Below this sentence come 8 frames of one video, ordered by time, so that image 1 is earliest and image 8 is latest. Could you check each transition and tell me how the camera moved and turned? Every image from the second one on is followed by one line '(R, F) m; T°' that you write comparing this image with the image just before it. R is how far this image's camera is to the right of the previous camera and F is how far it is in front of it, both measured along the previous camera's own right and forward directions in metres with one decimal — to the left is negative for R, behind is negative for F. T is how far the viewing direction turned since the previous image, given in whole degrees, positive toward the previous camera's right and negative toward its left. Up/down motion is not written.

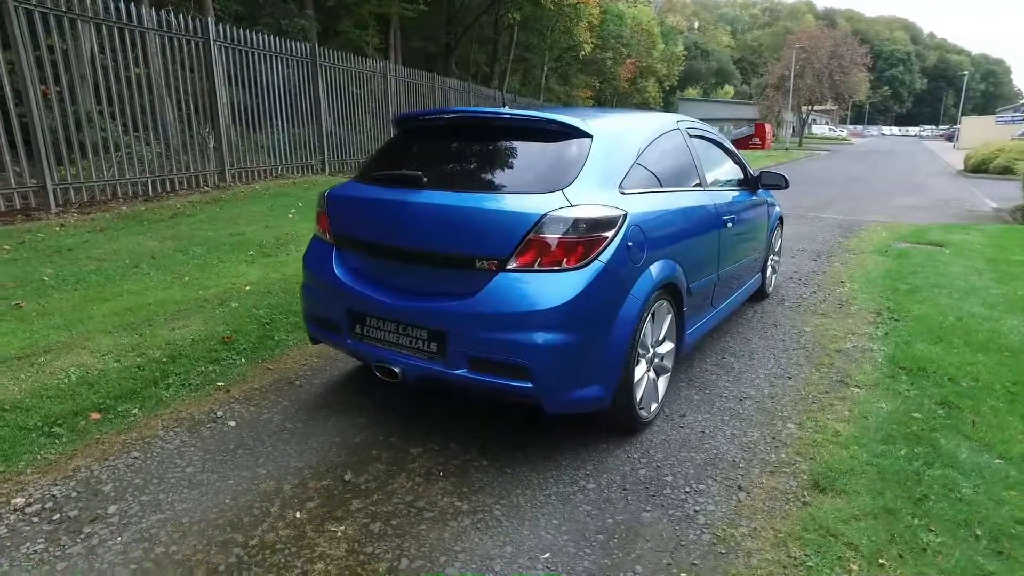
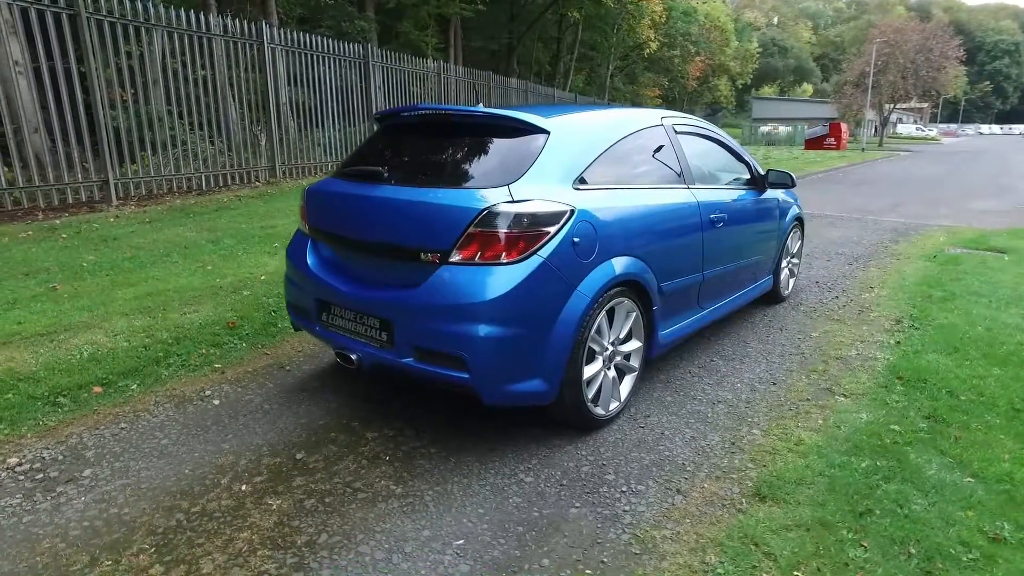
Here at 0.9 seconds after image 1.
(+0.6, 0.0) m; -6°
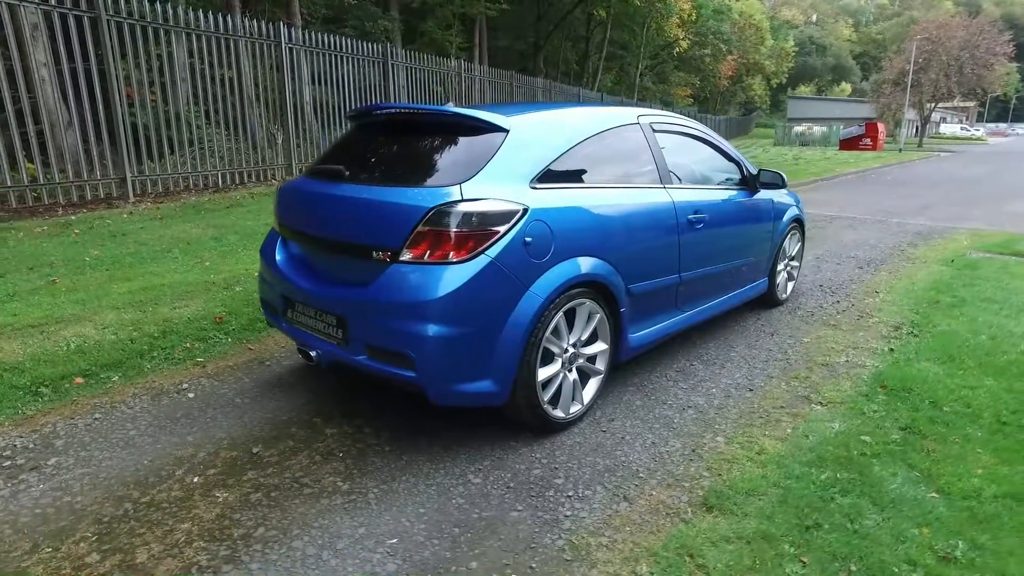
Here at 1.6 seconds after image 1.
(+0.4, 0.0) m; -3°
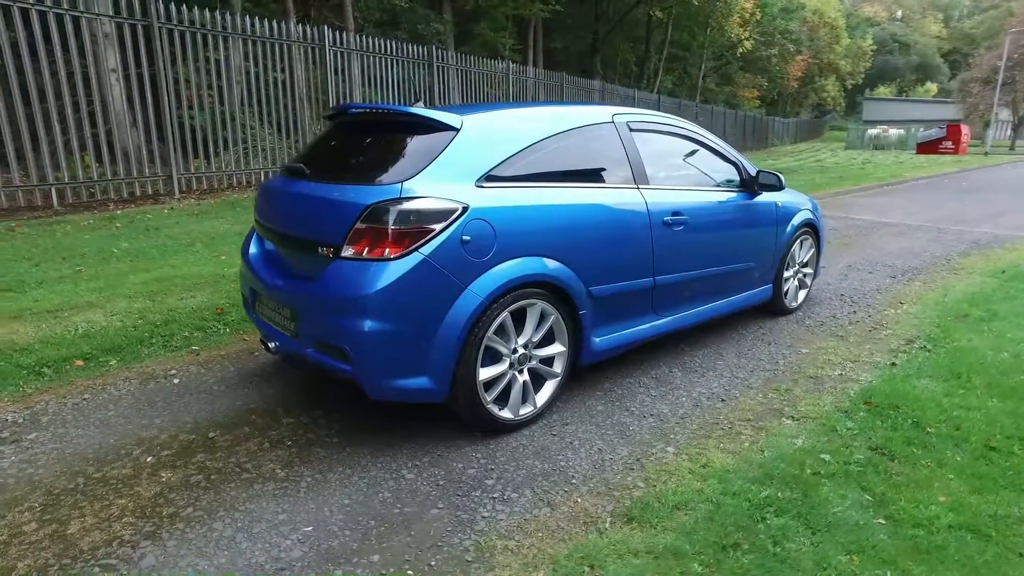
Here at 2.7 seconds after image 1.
(+0.6, 0.0) m; -6°
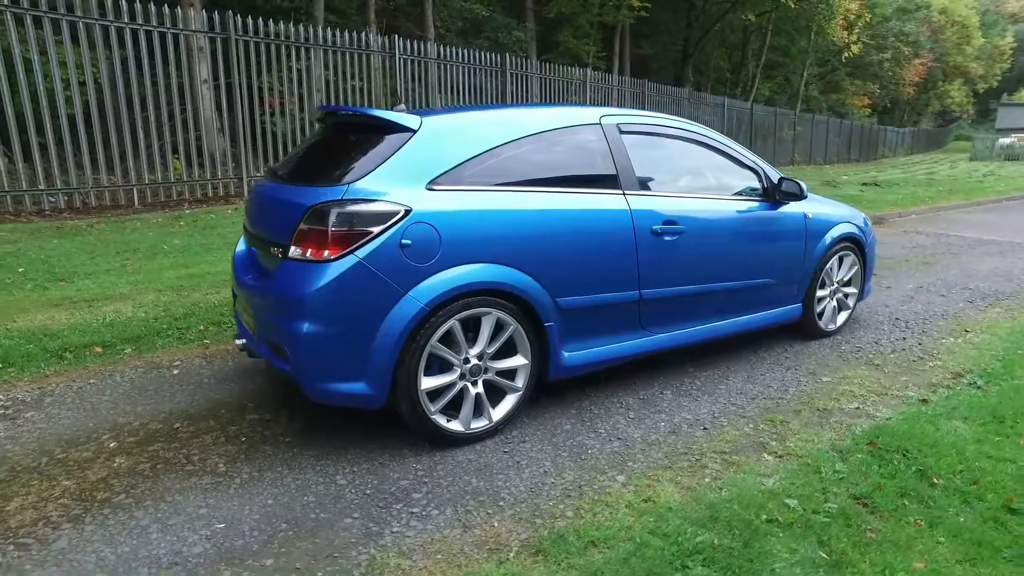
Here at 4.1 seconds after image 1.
(+0.7, +0.2) m; -9°
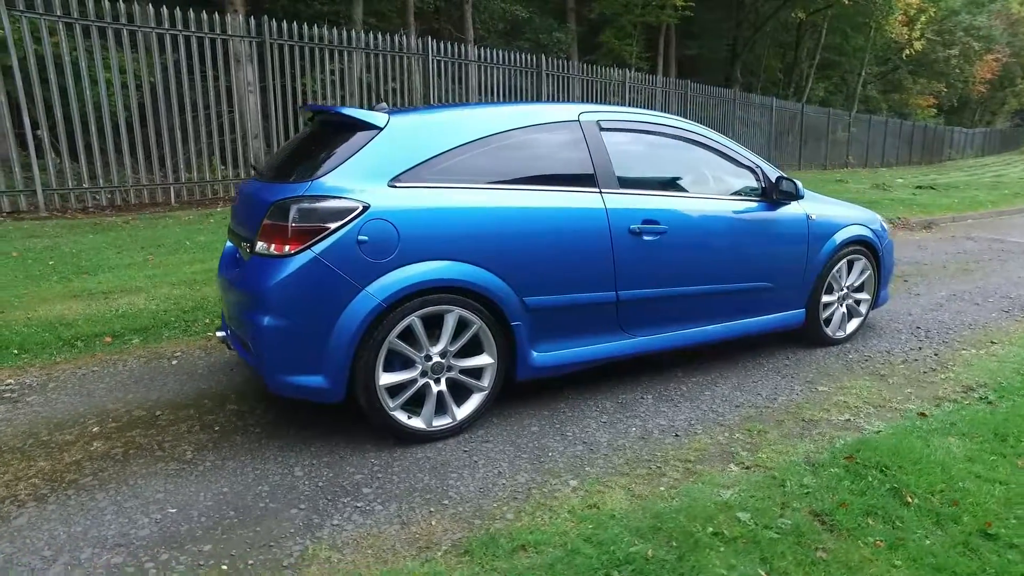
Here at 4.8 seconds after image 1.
(+0.5, +0.1) m; -5°
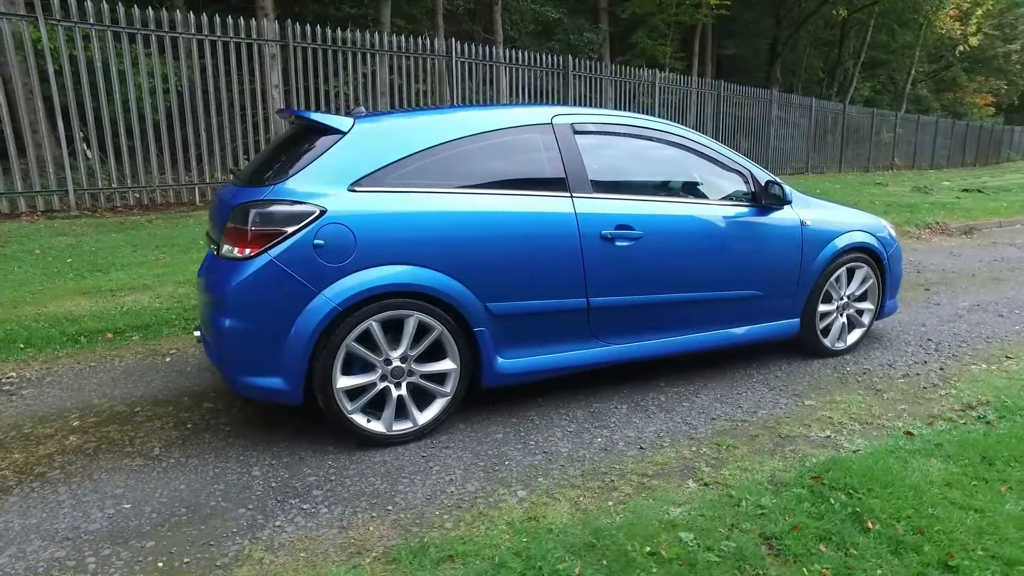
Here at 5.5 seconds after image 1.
(+0.4, +0.1) m; -4°
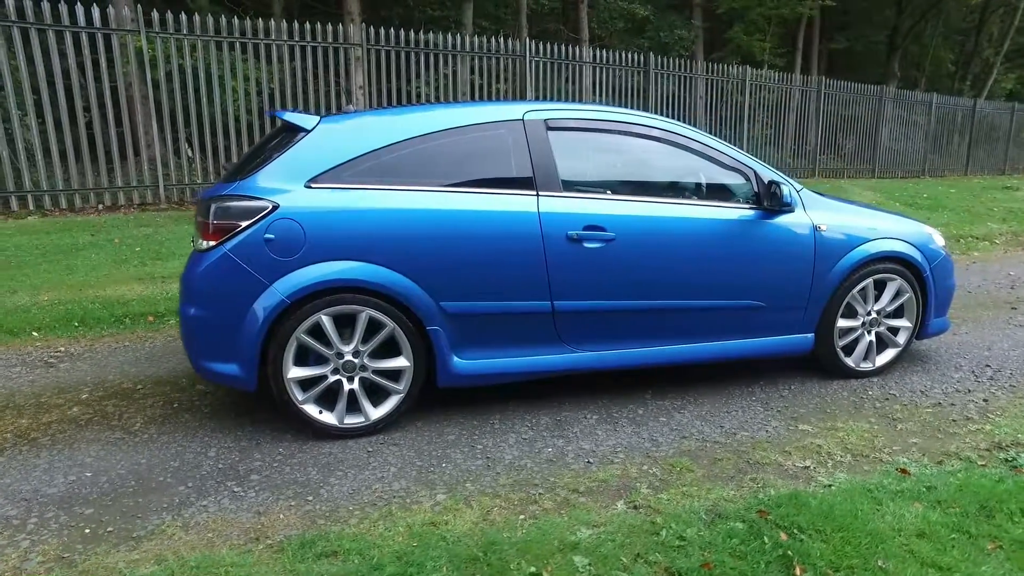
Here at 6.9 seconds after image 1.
(+0.8, +0.2) m; -10°
